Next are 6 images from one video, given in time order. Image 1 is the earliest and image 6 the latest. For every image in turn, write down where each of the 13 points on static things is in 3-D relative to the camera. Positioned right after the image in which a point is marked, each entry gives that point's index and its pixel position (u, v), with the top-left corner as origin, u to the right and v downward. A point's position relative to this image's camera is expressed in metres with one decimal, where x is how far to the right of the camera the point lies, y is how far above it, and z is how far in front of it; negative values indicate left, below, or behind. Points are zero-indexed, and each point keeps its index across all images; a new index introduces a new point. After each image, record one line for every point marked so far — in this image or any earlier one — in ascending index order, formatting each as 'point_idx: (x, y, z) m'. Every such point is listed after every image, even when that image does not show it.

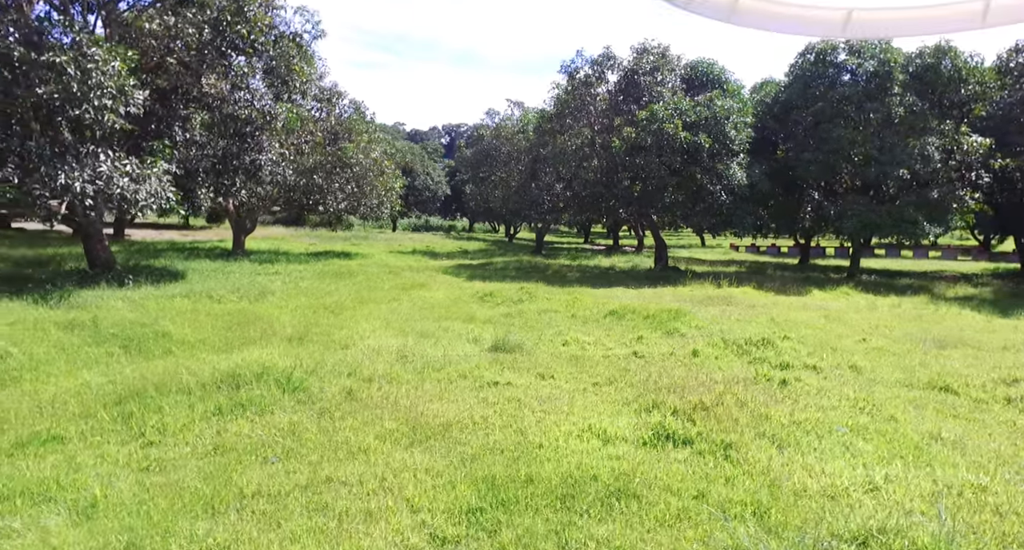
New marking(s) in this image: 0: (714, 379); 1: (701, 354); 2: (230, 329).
0: (+1.9, -1.0, +7.6) m
1: (+2.2, -1.0, +9.4) m
2: (-3.6, -0.7, +10.5) m
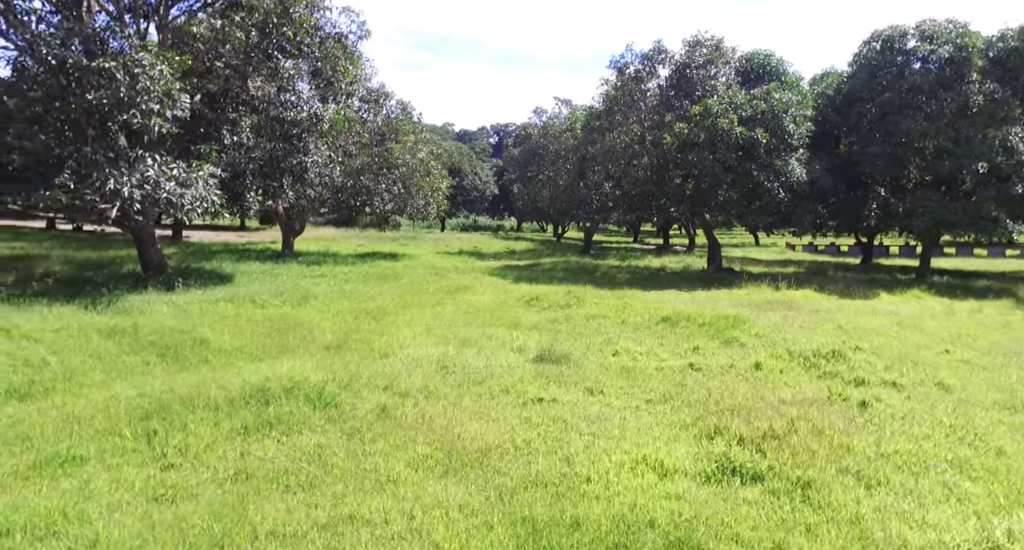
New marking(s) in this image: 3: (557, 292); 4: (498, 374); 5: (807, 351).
0: (+2.3, -1.1, +6.9) m
1: (+2.7, -1.0, +8.7) m
2: (-3.0, -0.7, +10.1) m
3: (+0.9, -0.4, +16.7) m
4: (-0.2, -1.0, +8.3) m
5: (+3.5, -0.9, +9.4) m
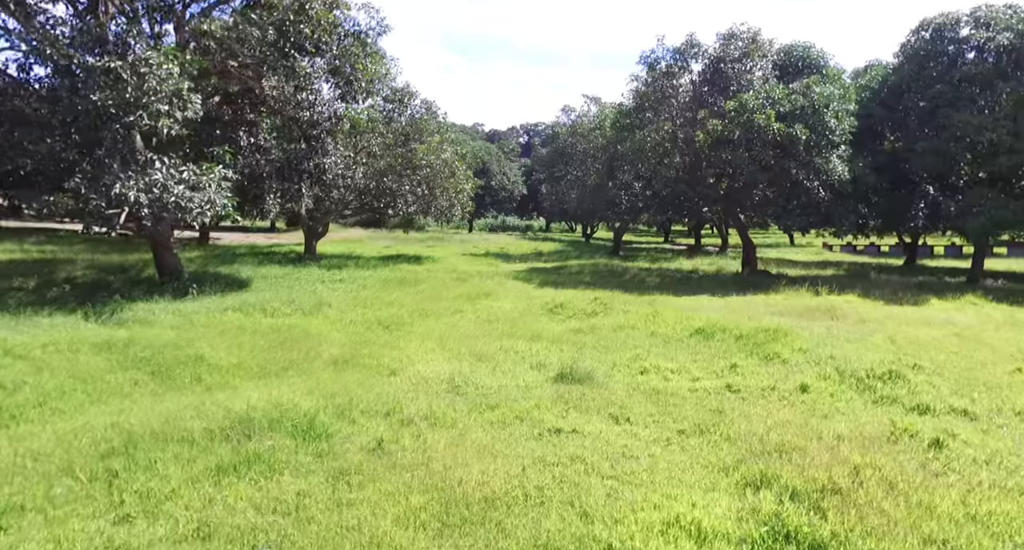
0: (+2.4, -1.2, +6.0) m
1: (+2.9, -1.1, +7.8) m
2: (-2.8, -0.9, +9.4) m
3: (+1.4, -0.5, +15.9) m
4: (0.0, -1.2, +7.5) m
5: (+3.7, -1.0, +8.5) m
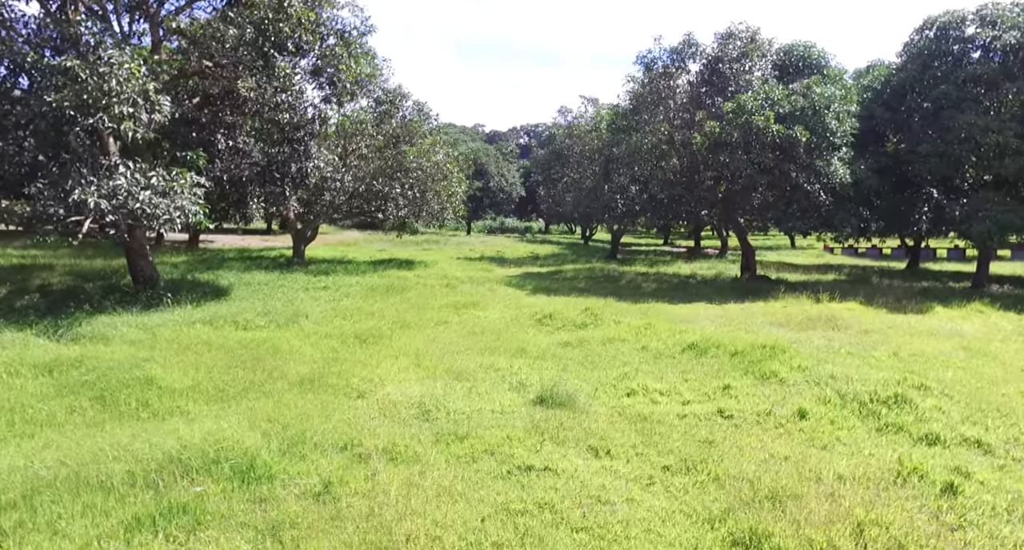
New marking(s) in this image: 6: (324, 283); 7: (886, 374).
0: (+2.2, -1.3, +5.4) m
1: (+2.7, -1.3, +7.2) m
2: (-3.0, -1.0, +8.8) m
3: (+1.2, -0.6, +15.3) m
4: (-0.2, -1.3, +6.9) m
5: (+3.5, -1.2, +7.9) m
6: (-4.5, -0.2, +19.3) m
7: (+4.2, -1.1, +9.1) m
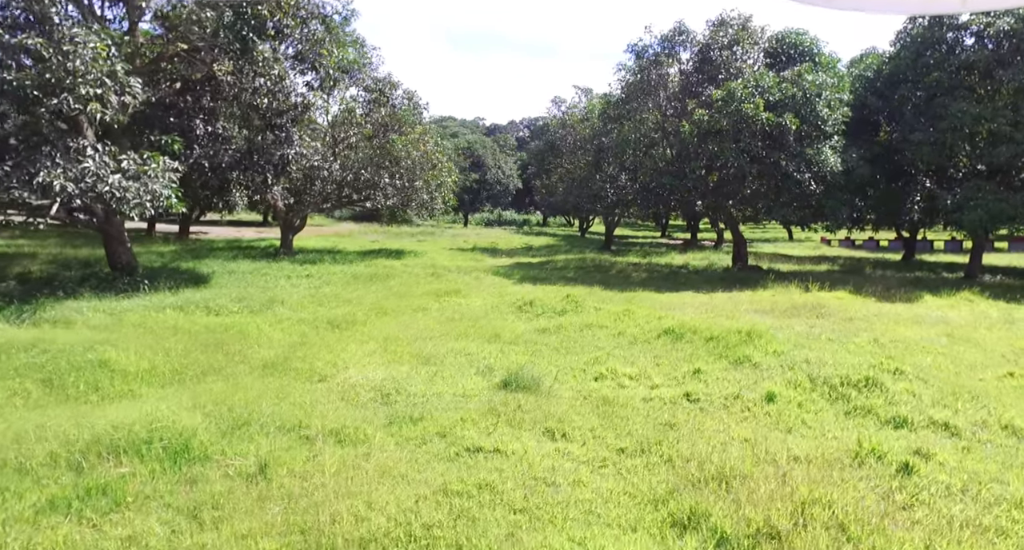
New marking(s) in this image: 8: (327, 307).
0: (+1.8, -1.2, +5.2) m
1: (+2.3, -1.1, +7.0) m
2: (-3.4, -0.8, +8.6) m
3: (+0.8, -0.4, +15.1) m
4: (-0.6, -1.1, +6.7) m
5: (+3.1, -1.0, +7.7) m
6: (-4.9, +0.1, +19.1) m
7: (+3.9, -0.9, +8.9) m
8: (-3.0, -0.5, +12.7) m
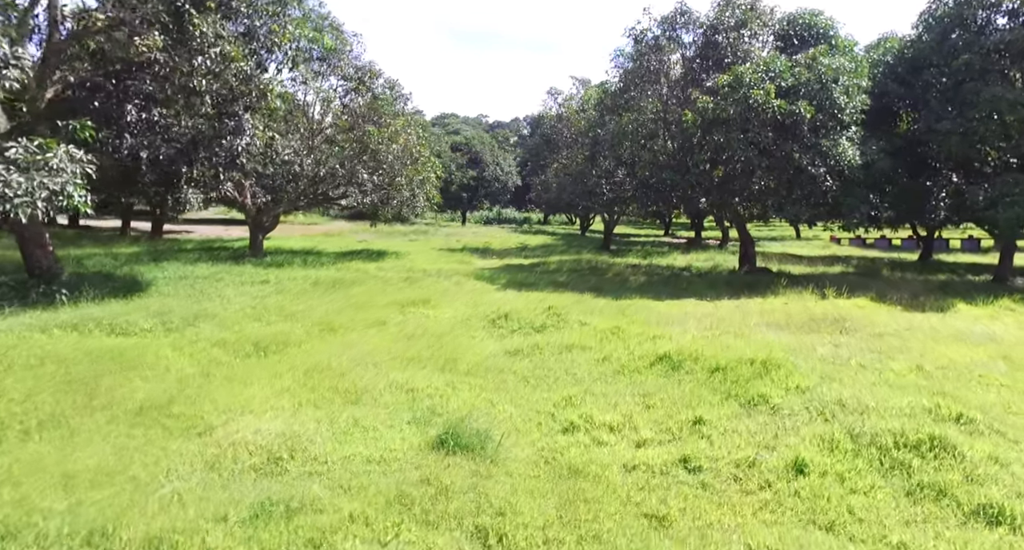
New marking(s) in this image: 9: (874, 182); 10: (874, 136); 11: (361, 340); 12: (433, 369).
0: (+1.4, -1.3, +3.2) m
1: (+1.9, -1.3, +5.0) m
2: (-3.8, -1.0, +6.7) m
3: (+0.4, -0.5, +13.1) m
4: (-1.0, -1.3, +4.8) m
5: (+2.7, -1.1, +5.7) m
6: (-5.3, 0.0, +17.2) m
7: (+3.5, -1.1, +6.9) m
8: (-3.4, -0.6, +10.8) m
9: (+8.5, +2.2, +18.8) m
10: (+8.7, +3.4, +19.2) m
11: (-1.9, -0.8, +10.1) m
12: (-0.8, -1.0, +8.4) m
